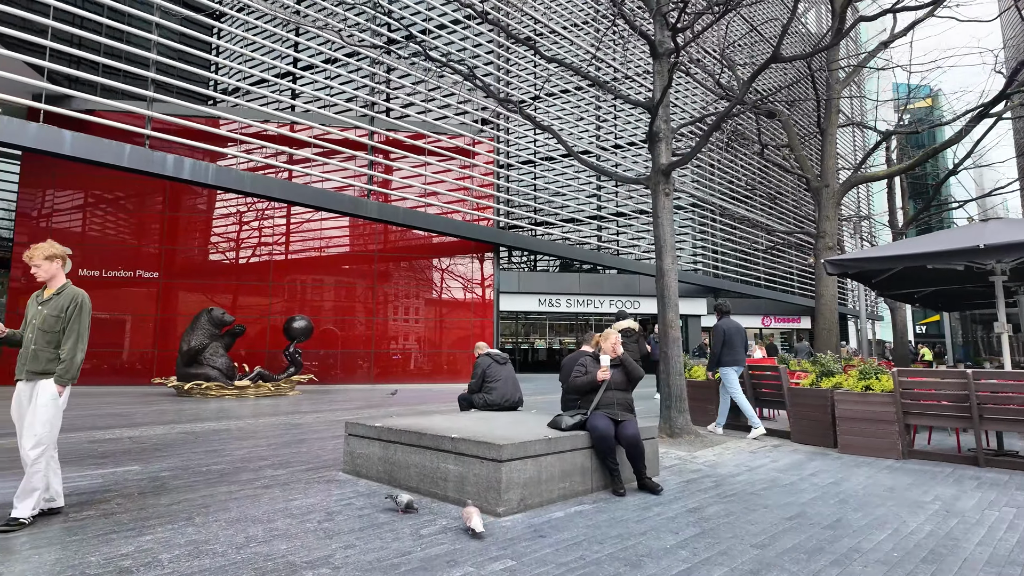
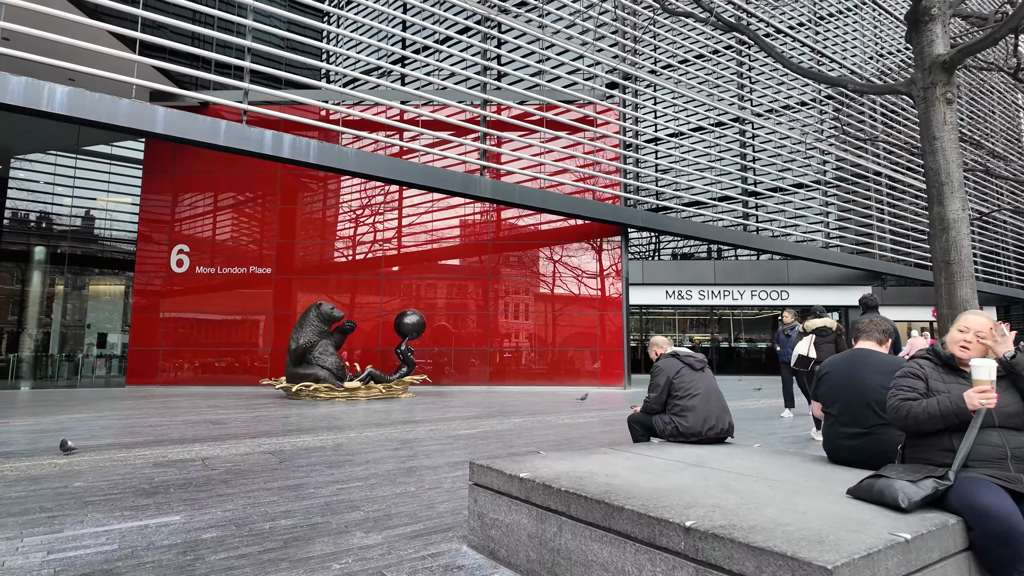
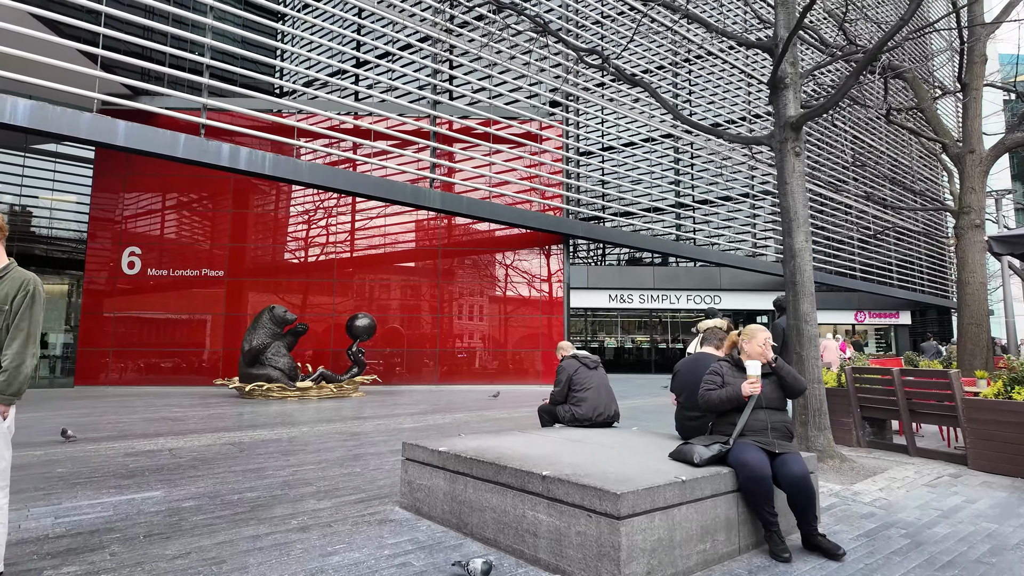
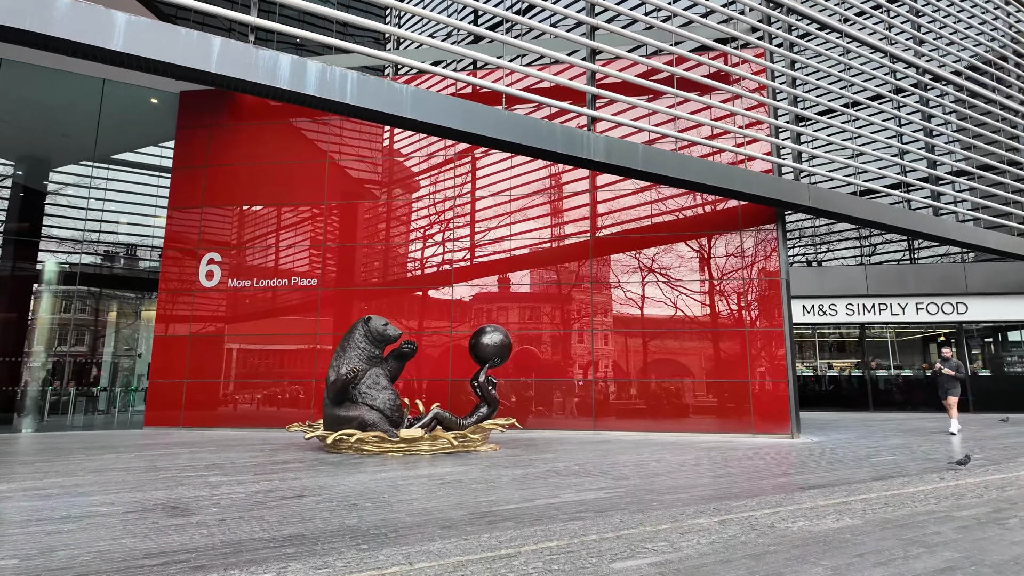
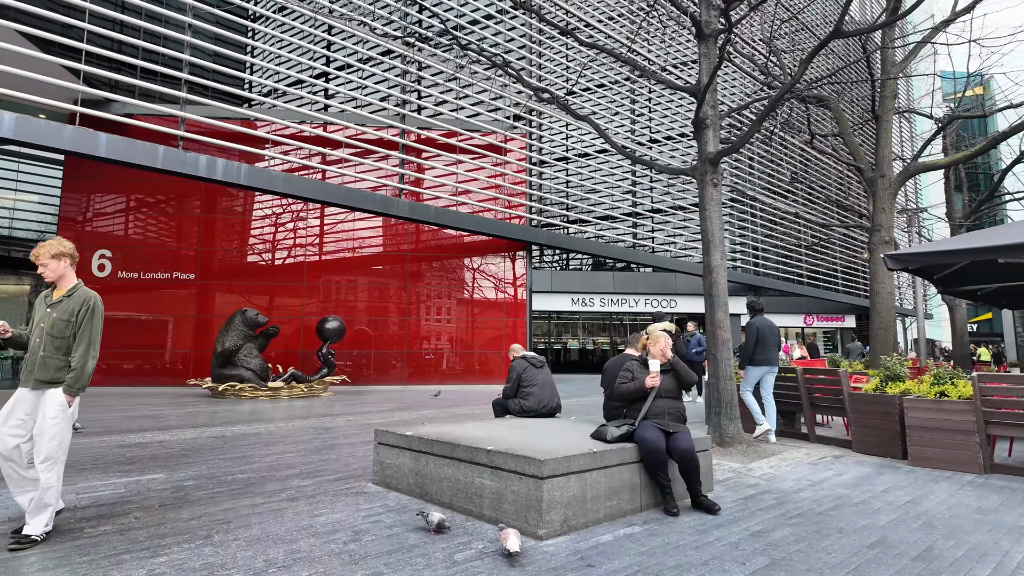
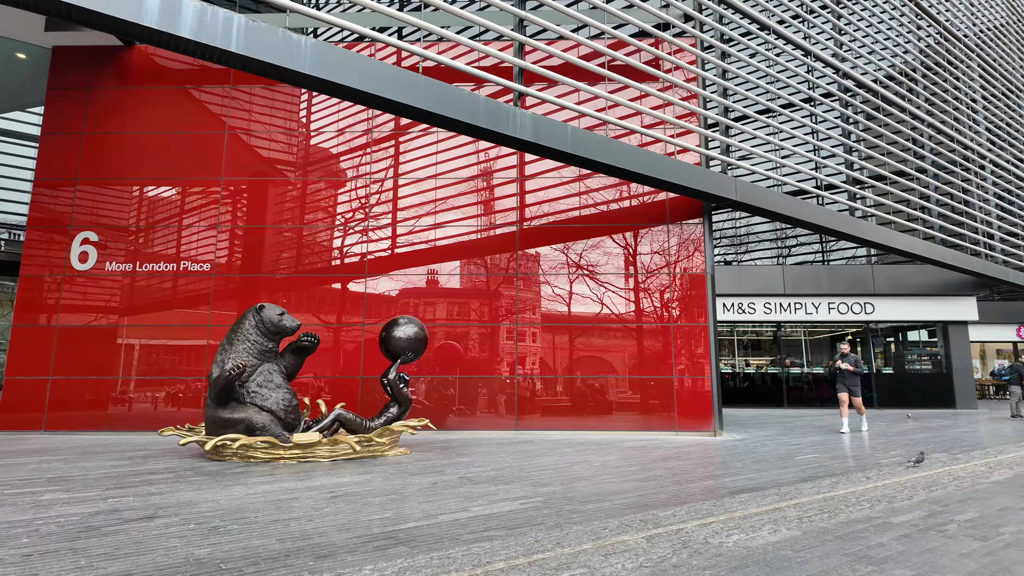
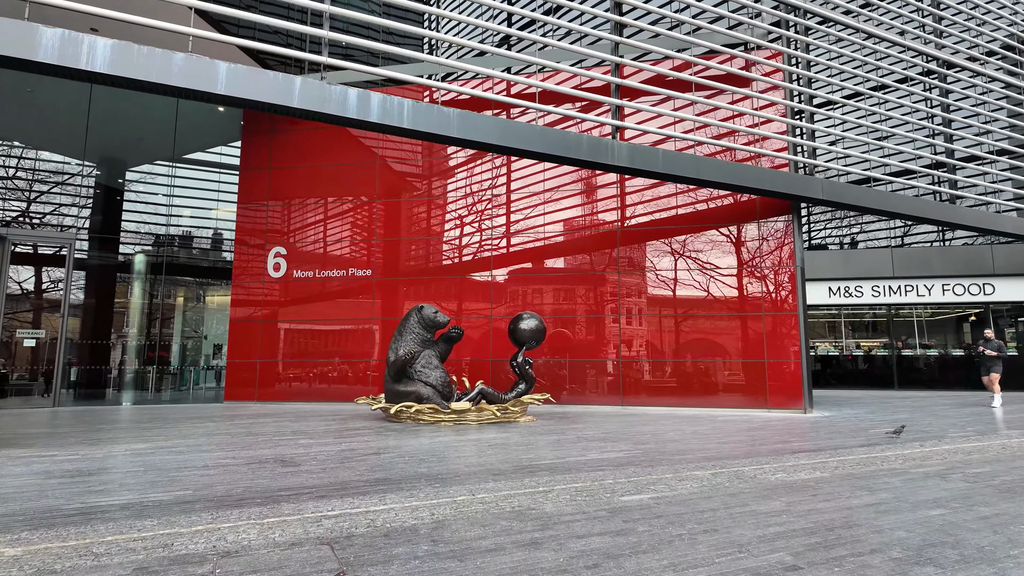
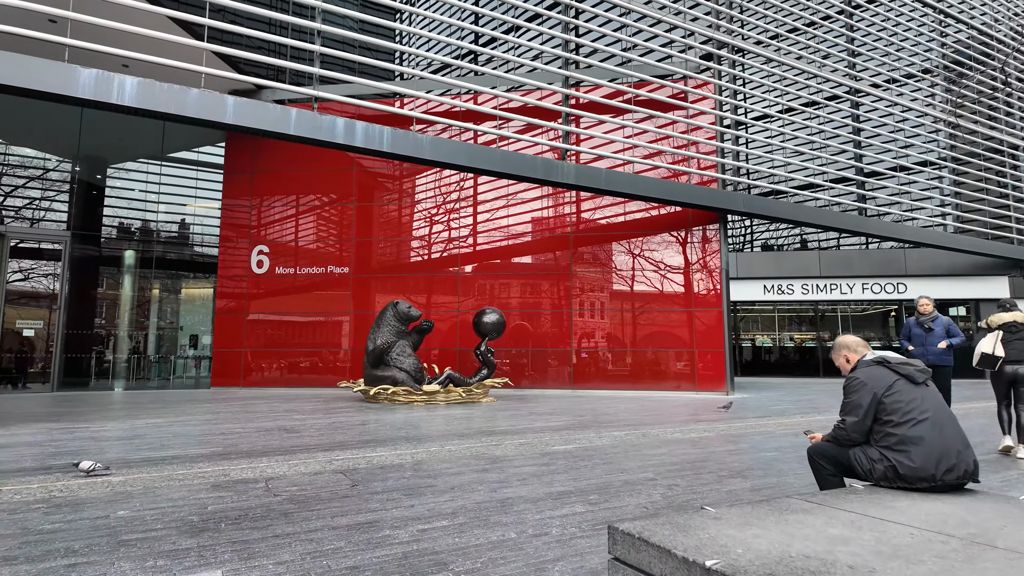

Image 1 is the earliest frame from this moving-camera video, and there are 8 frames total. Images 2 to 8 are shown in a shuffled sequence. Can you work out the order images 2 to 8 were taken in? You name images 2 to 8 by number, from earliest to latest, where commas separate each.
5, 3, 2, 8, 7, 4, 6
